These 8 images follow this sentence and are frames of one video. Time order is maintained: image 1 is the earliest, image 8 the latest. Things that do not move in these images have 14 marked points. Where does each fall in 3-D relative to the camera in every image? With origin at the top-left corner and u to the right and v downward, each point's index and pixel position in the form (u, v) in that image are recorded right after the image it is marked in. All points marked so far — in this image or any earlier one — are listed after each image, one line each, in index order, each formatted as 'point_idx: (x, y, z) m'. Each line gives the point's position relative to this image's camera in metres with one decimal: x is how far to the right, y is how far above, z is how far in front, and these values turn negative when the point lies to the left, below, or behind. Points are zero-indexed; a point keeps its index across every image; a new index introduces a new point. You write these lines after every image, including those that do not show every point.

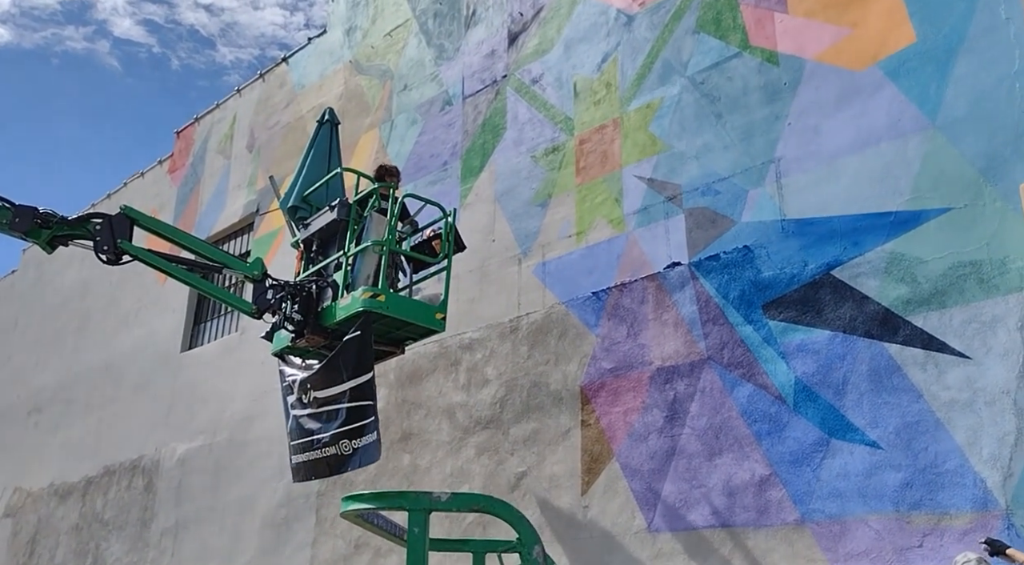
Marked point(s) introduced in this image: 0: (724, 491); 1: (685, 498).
0: (+1.8, -1.8, +7.6) m
1: (+1.6, -1.9, +7.8) m
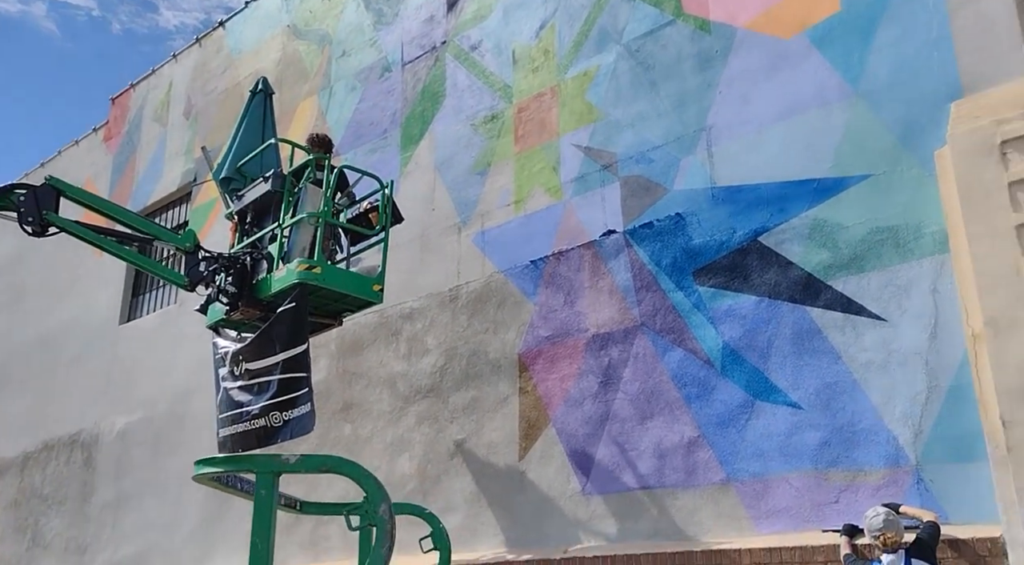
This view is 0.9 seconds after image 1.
0: (+1.3, -1.5, +7.8) m
1: (+1.0, -1.6, +8.0) m
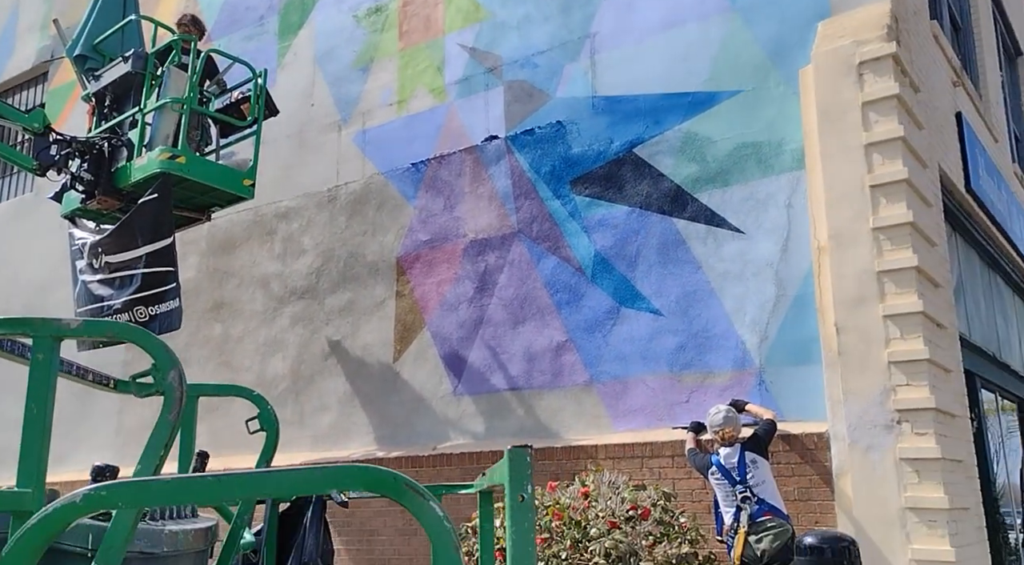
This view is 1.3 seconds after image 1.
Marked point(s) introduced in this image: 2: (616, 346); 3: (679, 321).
0: (+0.1, -0.7, +8.0) m
1: (-0.2, -0.8, +8.2) m
2: (+0.9, -0.5, +7.6) m
3: (+1.4, -0.3, +7.3) m
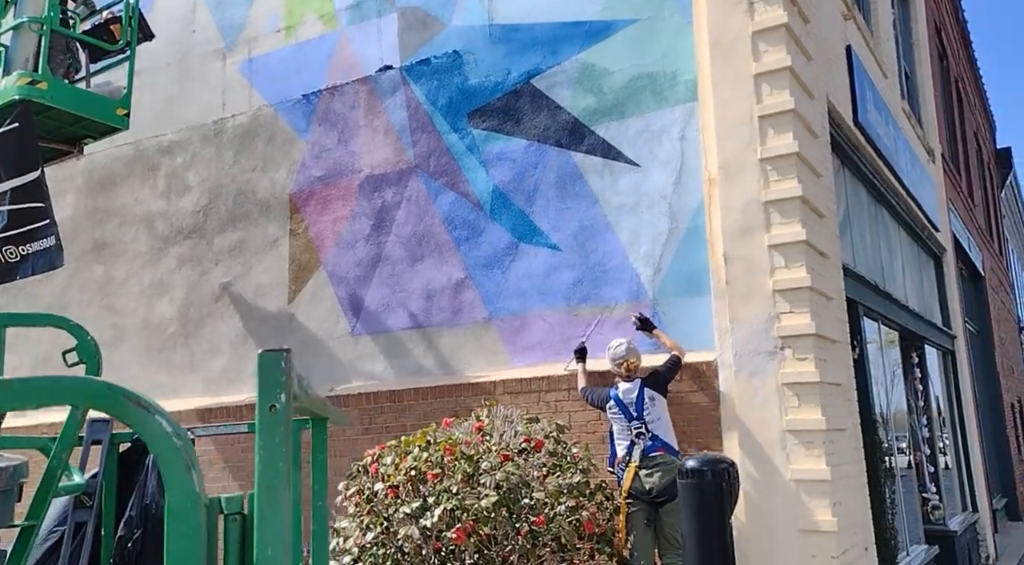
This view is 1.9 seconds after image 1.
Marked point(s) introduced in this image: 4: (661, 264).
0: (-0.8, -0.1, +7.9) m
1: (-1.1, -0.2, +8.0) m
2: (0.0, 0.0, +7.5) m
3: (+0.5, +0.2, +7.3) m
4: (+1.1, +0.1, +6.9) m
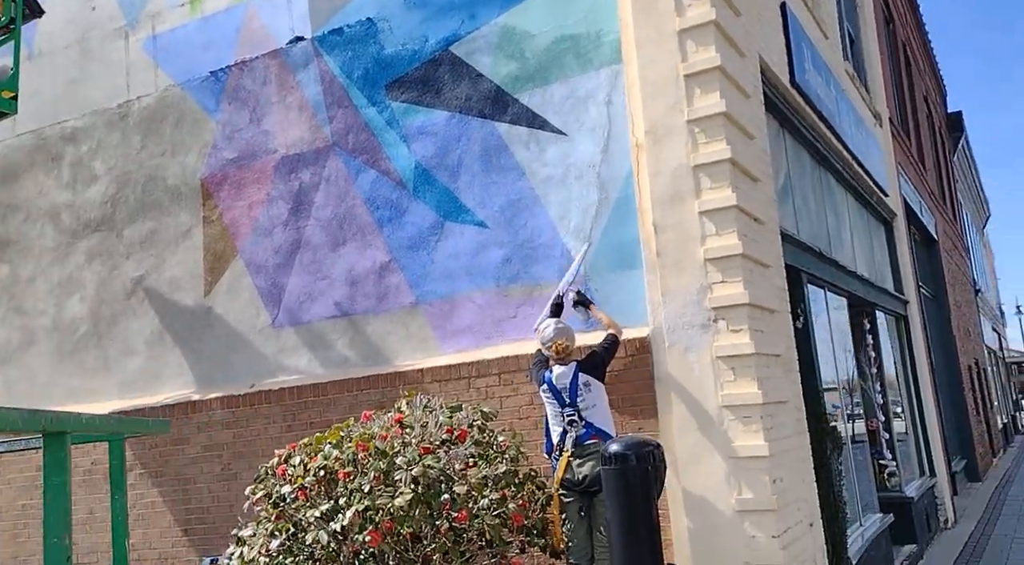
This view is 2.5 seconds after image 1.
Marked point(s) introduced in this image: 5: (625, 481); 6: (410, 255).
0: (-1.4, 0.0, +7.4) m
1: (-1.7, -0.1, +7.6) m
2: (-0.6, +0.2, +7.1) m
3: (-0.1, +0.4, +6.9) m
4: (+0.6, +0.3, +6.5) m
5: (+0.6, -1.0, +4.4) m
6: (-0.8, +0.2, +7.2) m
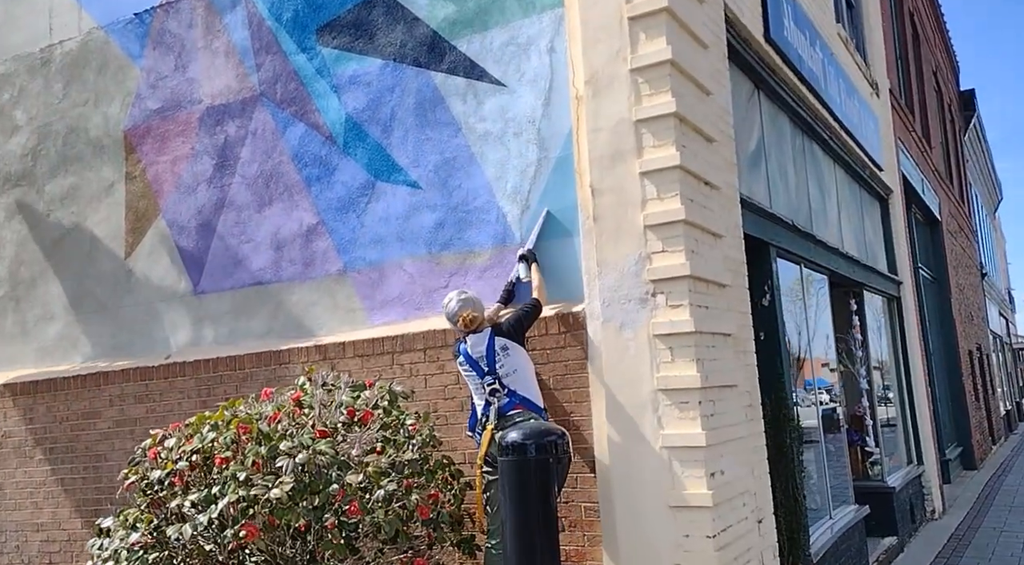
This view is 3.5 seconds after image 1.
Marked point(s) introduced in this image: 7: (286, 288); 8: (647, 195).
0: (-1.8, +0.3, +6.8) m
1: (-2.2, +0.2, +7.0) m
2: (-1.0, +0.4, +6.5) m
3: (-0.5, +0.6, +6.2) m
4: (+0.1, +0.5, +5.8) m
5: (0.0, -0.8, +3.8) m
6: (-1.3, +0.5, +6.6) m
7: (-1.7, 0.0, +6.8) m
8: (+0.8, +0.5, +5.1) m
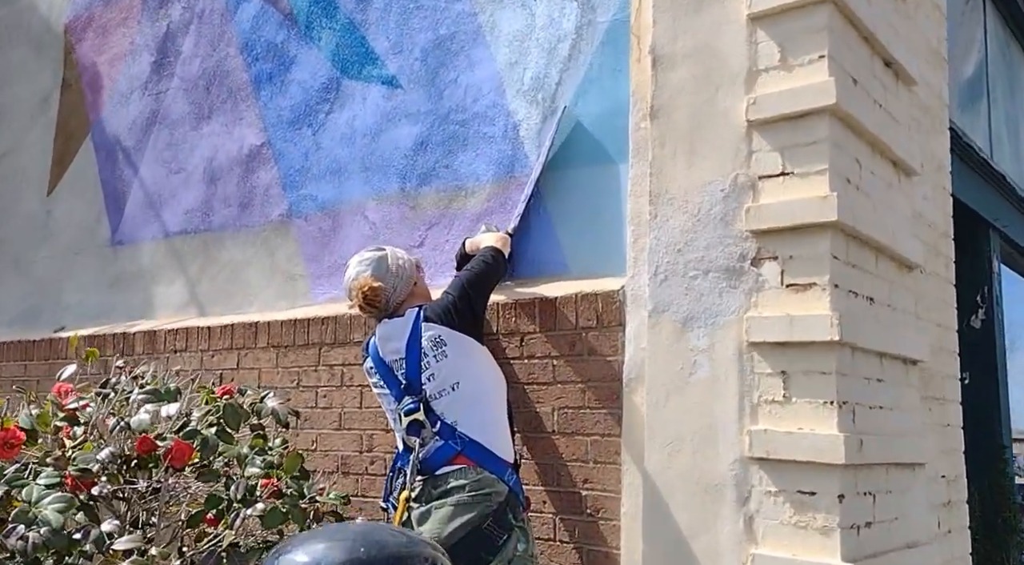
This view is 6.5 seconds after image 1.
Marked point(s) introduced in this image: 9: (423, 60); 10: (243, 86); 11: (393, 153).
0: (-1.6, +0.5, +4.6) m
1: (-1.9, +0.5, +4.8) m
2: (-0.8, +0.6, +4.2) m
3: (-0.4, +0.8, +3.8) m
4: (+0.2, +0.7, +3.4) m
5: (-0.3, -0.6, +1.4) m
6: (-1.1, +0.7, +4.3) m
7: (-1.5, +0.2, +4.5) m
8: (+0.7, +0.6, +2.5) m
9: (-0.4, +0.9, +3.9) m
10: (-1.3, +1.0, +4.6) m
11: (-0.5, +0.6, +3.9) m
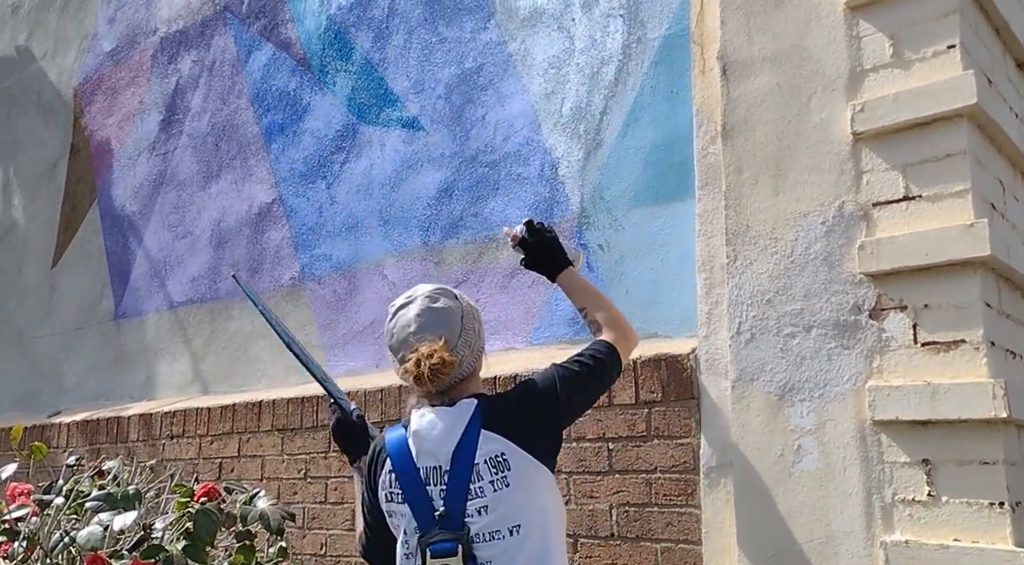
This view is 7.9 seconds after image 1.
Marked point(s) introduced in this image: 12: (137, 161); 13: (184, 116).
0: (-1.4, +0.2, +4.2) m
1: (-1.7, +0.1, +4.4) m
2: (-0.7, +0.3, +3.7) m
3: (-0.2, +0.5, +3.4) m
4: (+0.3, +0.5, +2.8) m
5: (-0.3, -0.7, +0.8) m
6: (-0.9, +0.4, +3.9) m
7: (-1.3, -0.1, +4.1) m
8: (+0.8, +0.5, +2.0) m
9: (-0.2, +0.7, +3.4) m
10: (-1.2, +0.6, +4.1) m
11: (-0.3, +0.3, +3.4) m
12: (-2.0, +0.6, +4.7) m
13: (-1.6, +0.8, +4.5) m
